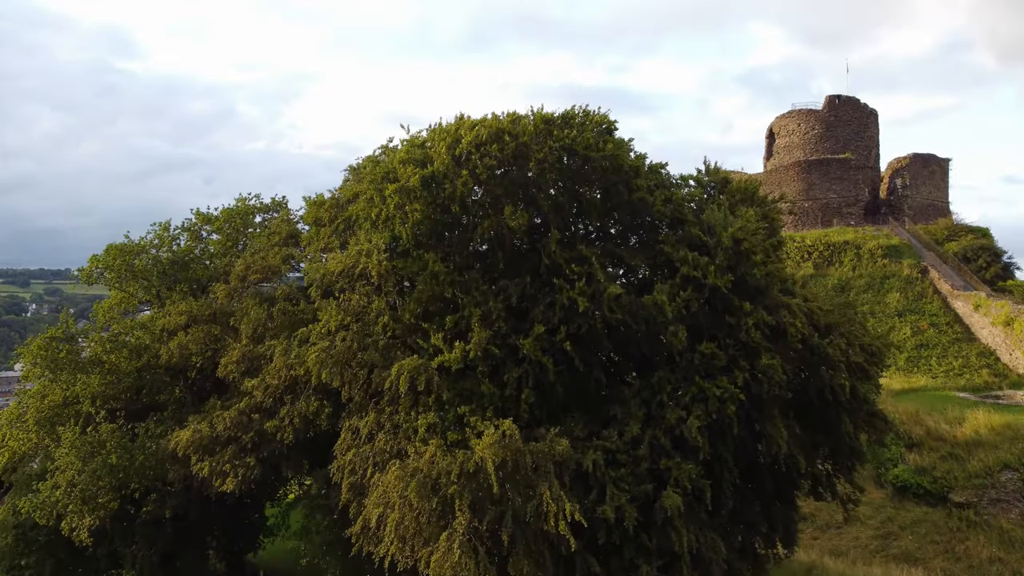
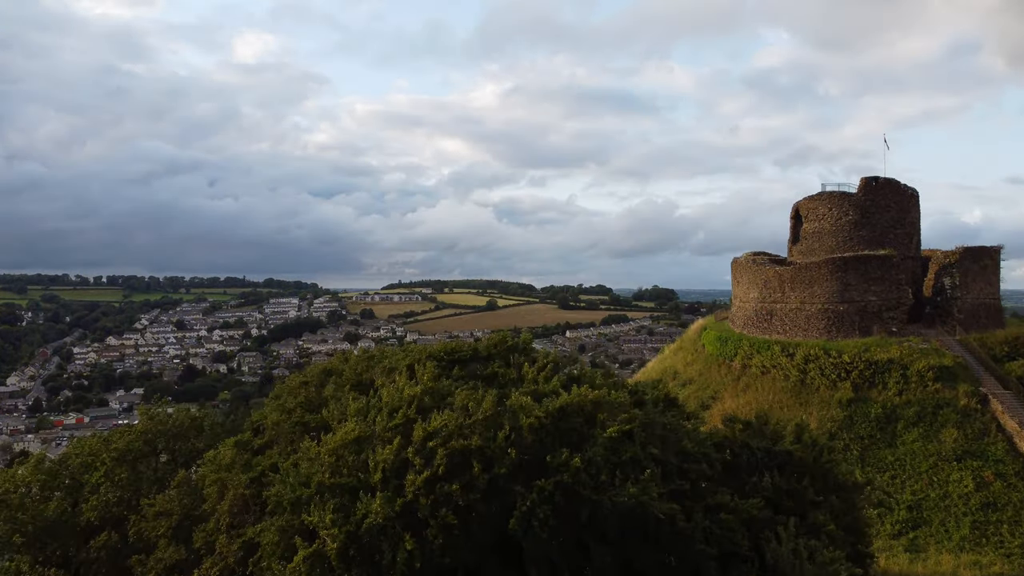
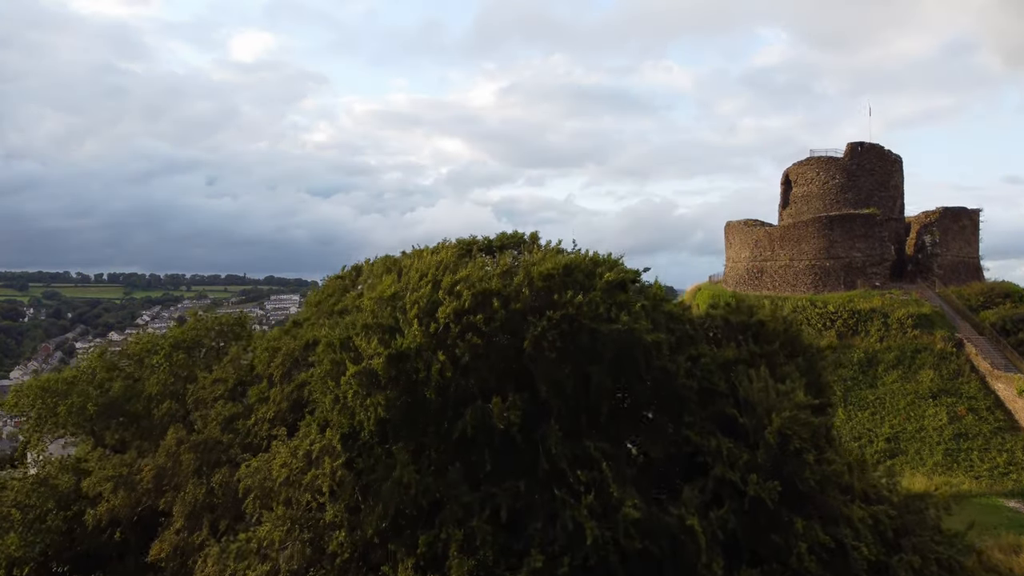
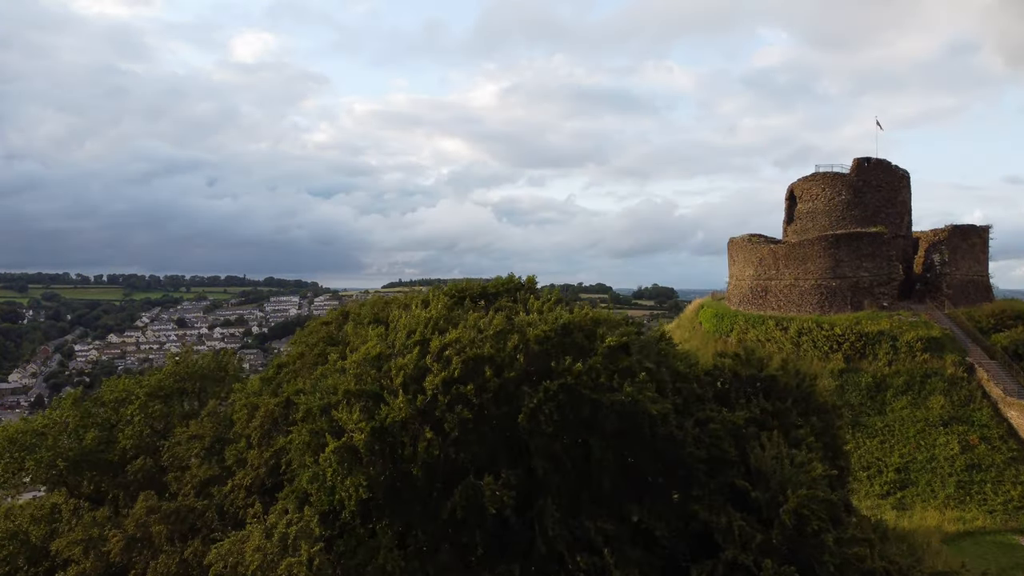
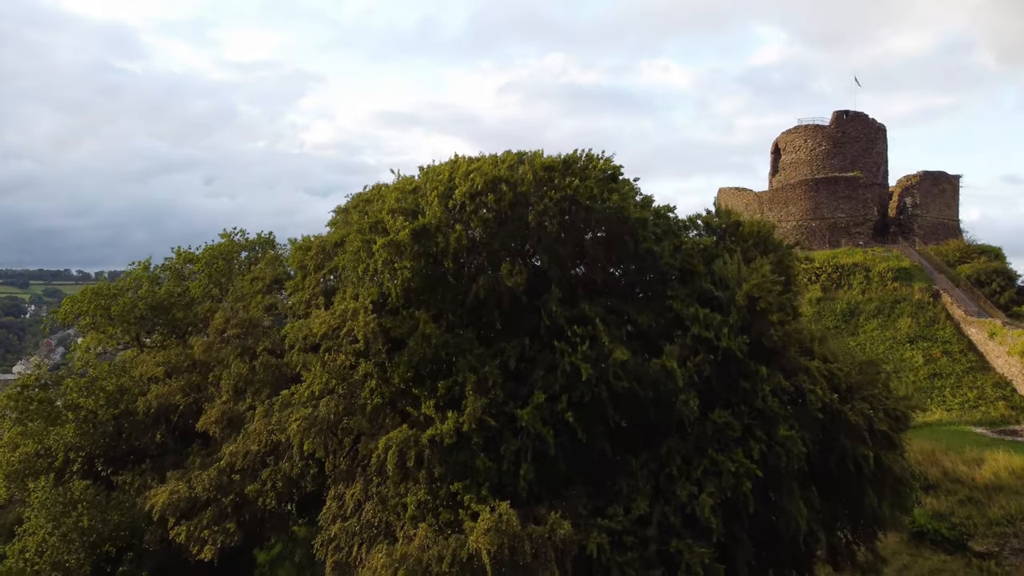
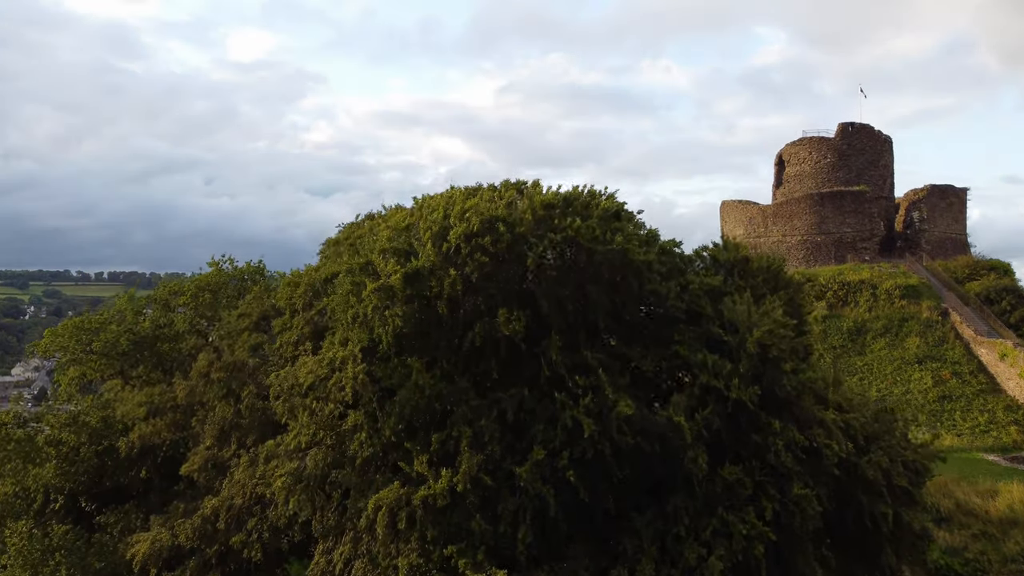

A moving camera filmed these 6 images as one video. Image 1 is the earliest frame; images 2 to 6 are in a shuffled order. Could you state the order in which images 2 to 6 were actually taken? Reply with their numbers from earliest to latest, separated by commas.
5, 6, 3, 4, 2
